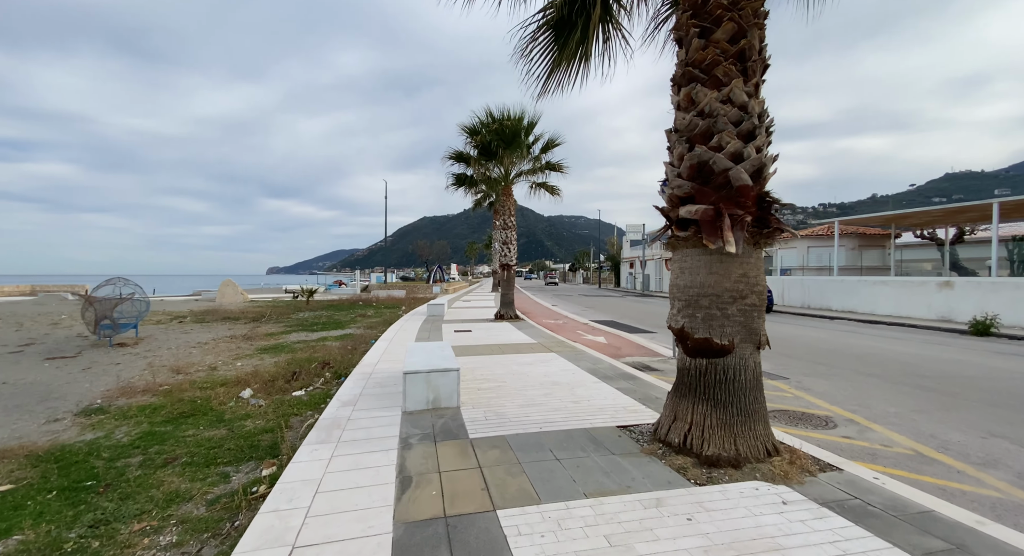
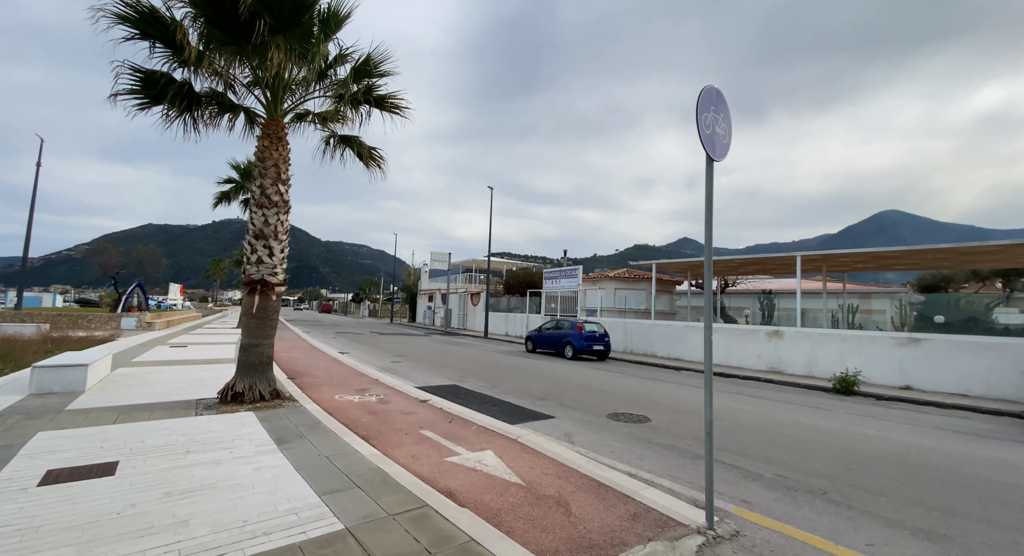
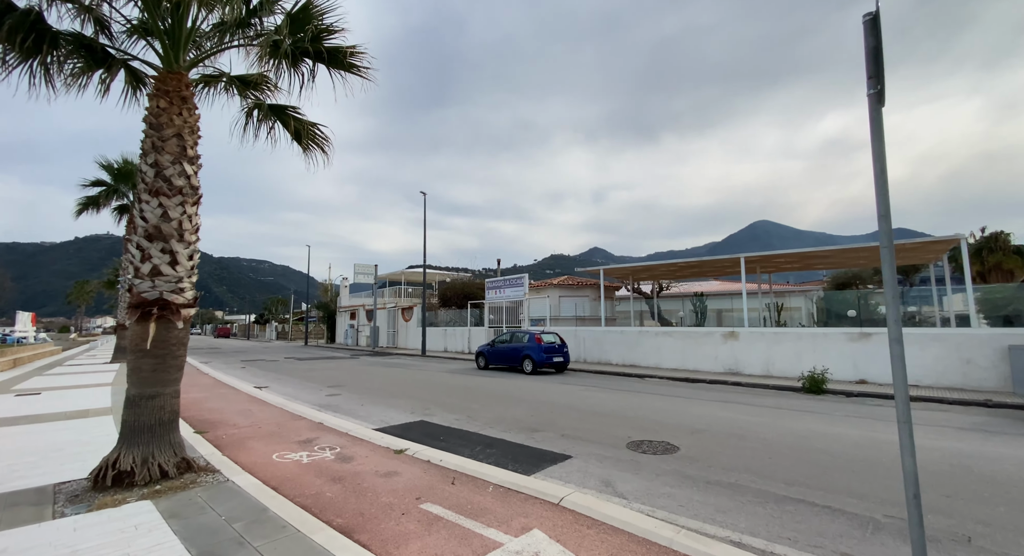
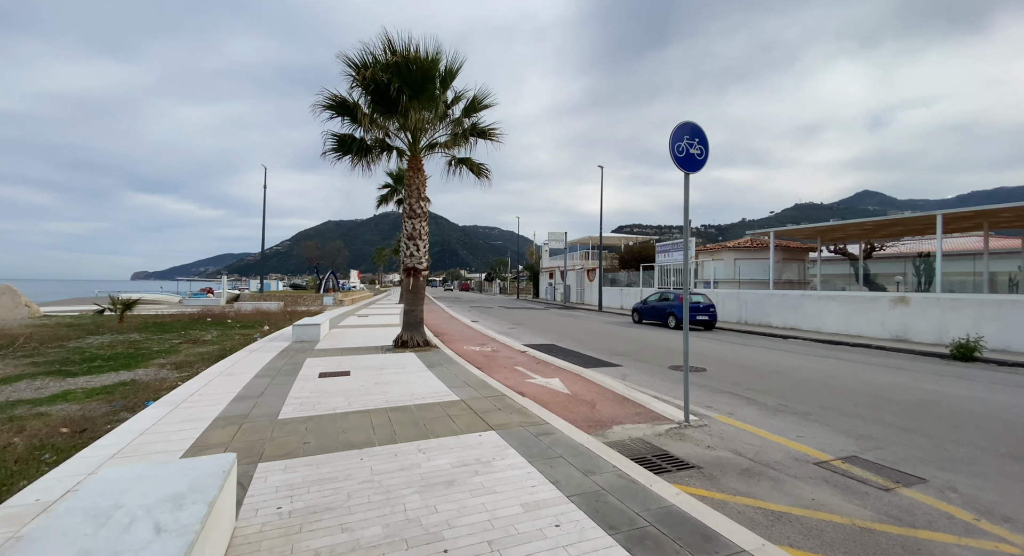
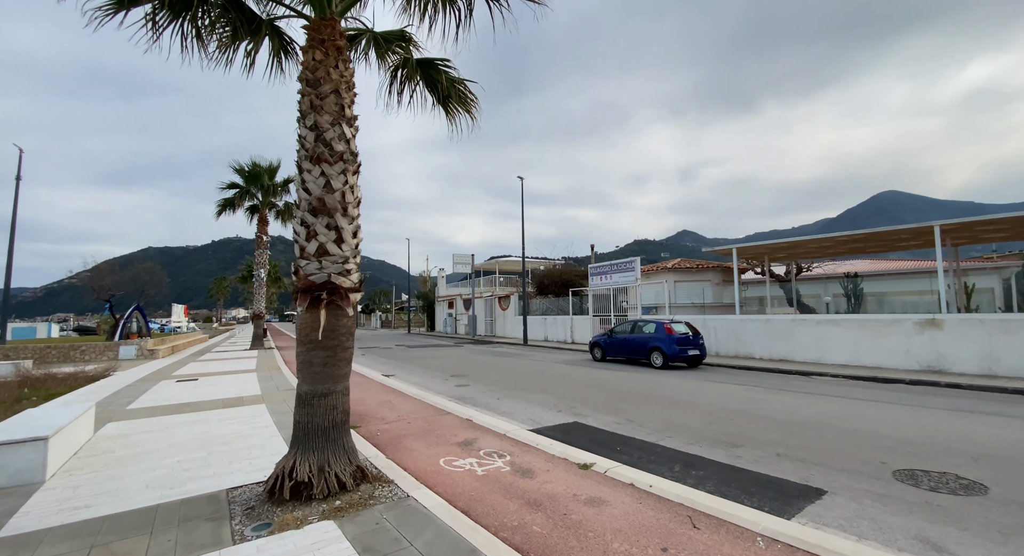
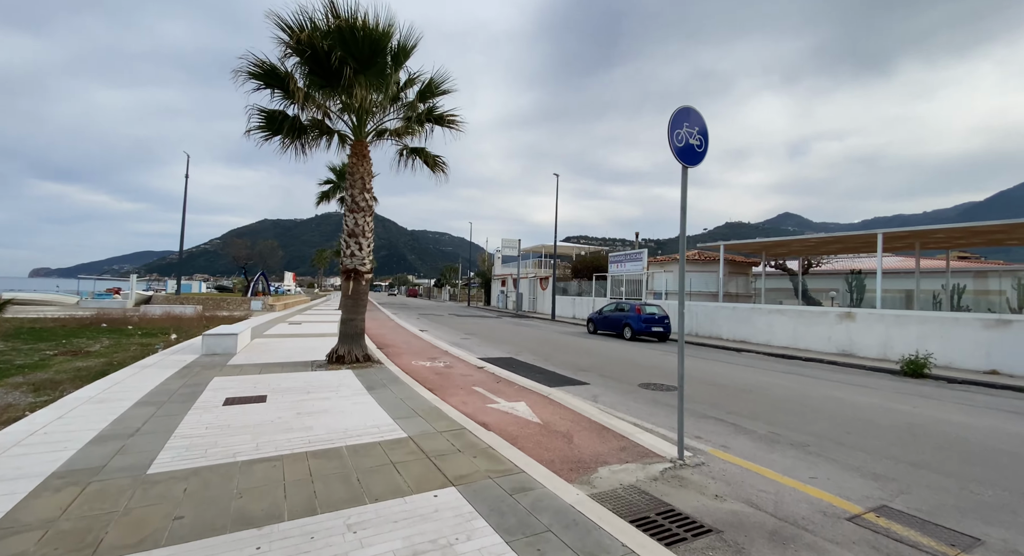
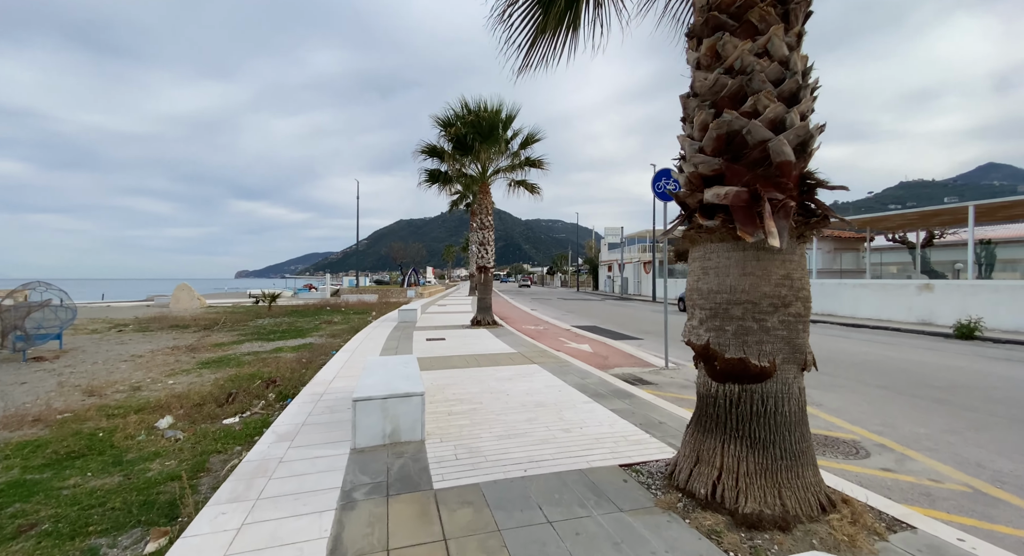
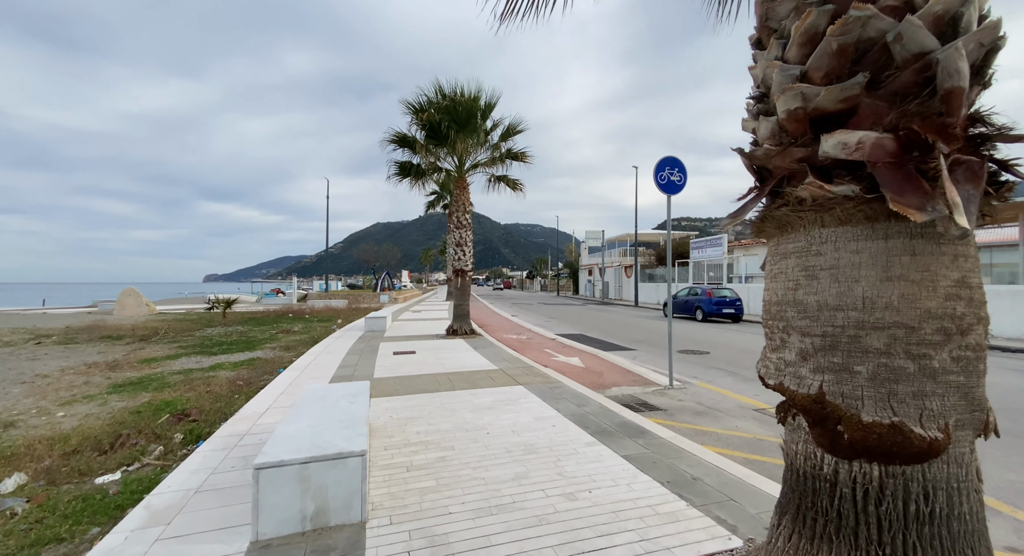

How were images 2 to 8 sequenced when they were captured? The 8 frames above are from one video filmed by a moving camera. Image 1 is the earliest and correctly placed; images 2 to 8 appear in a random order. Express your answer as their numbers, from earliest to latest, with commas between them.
7, 8, 4, 6, 2, 3, 5
